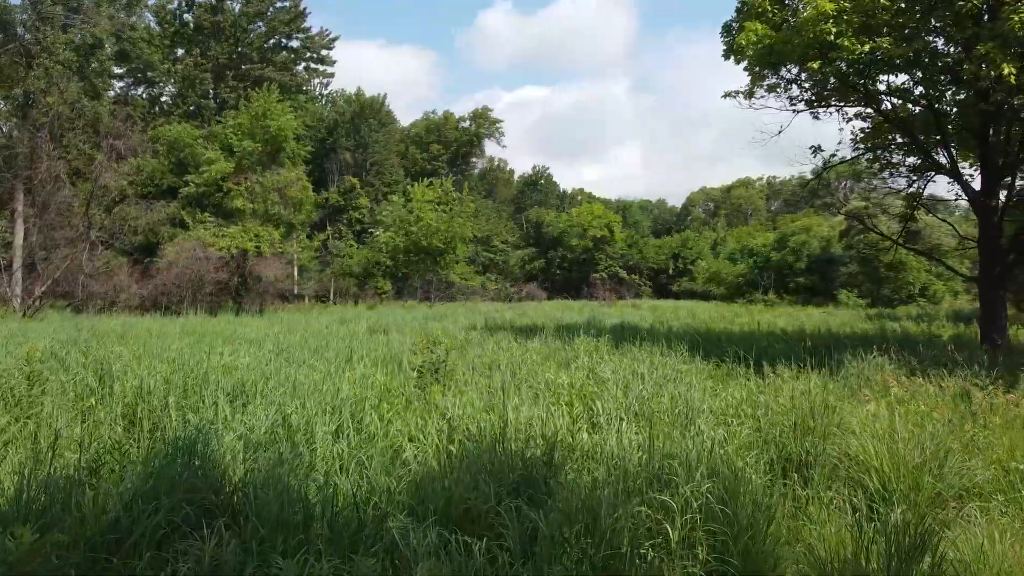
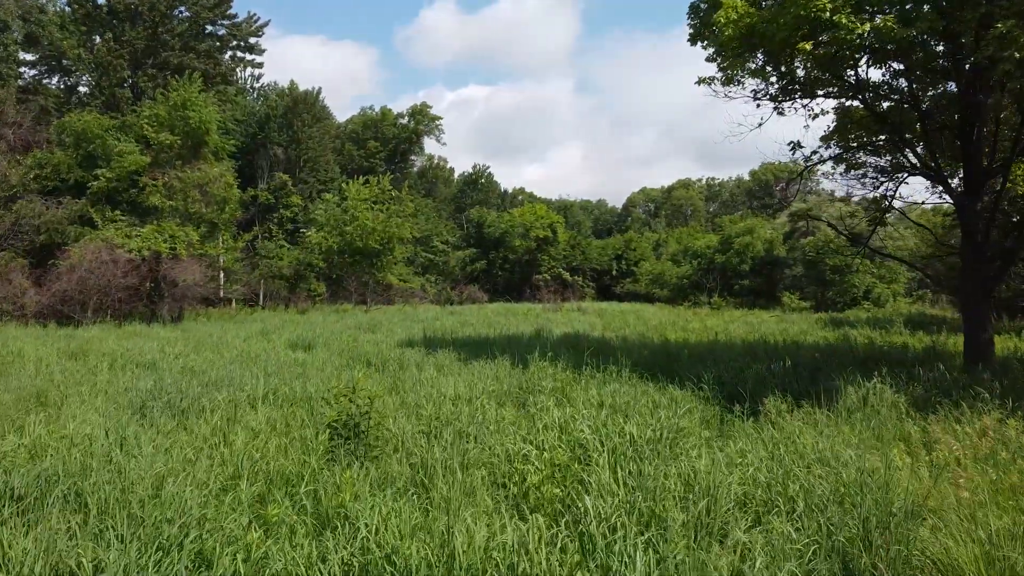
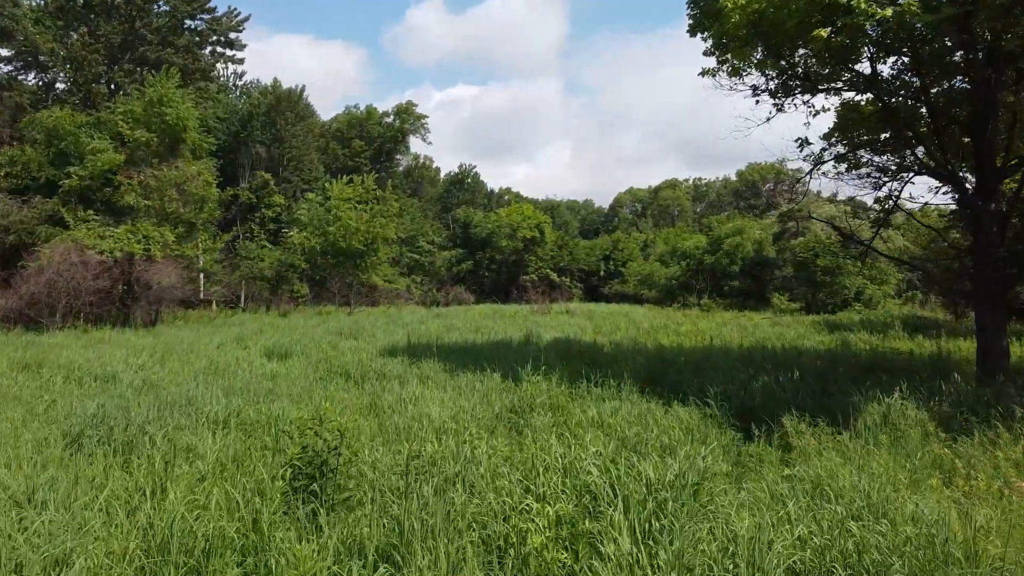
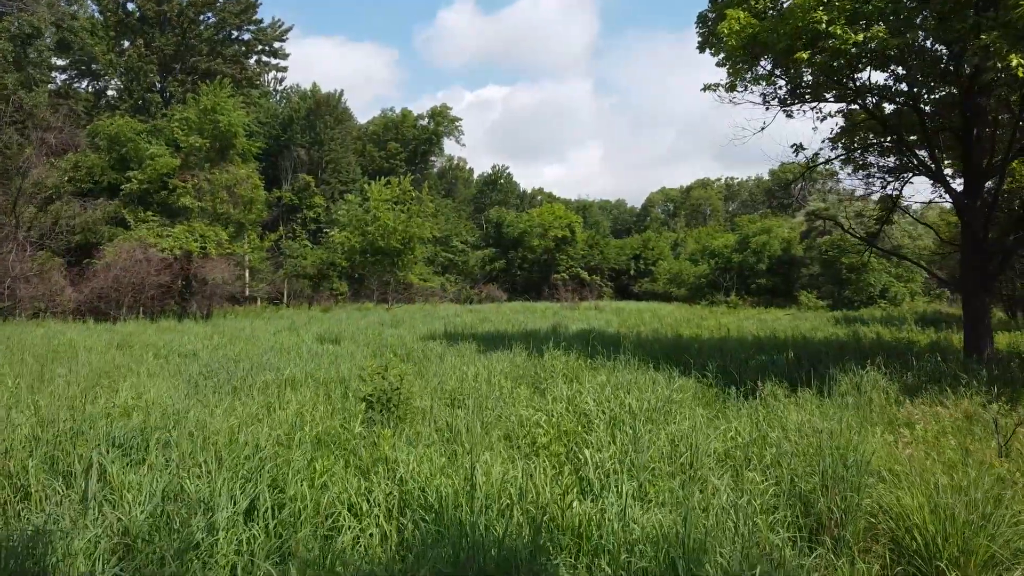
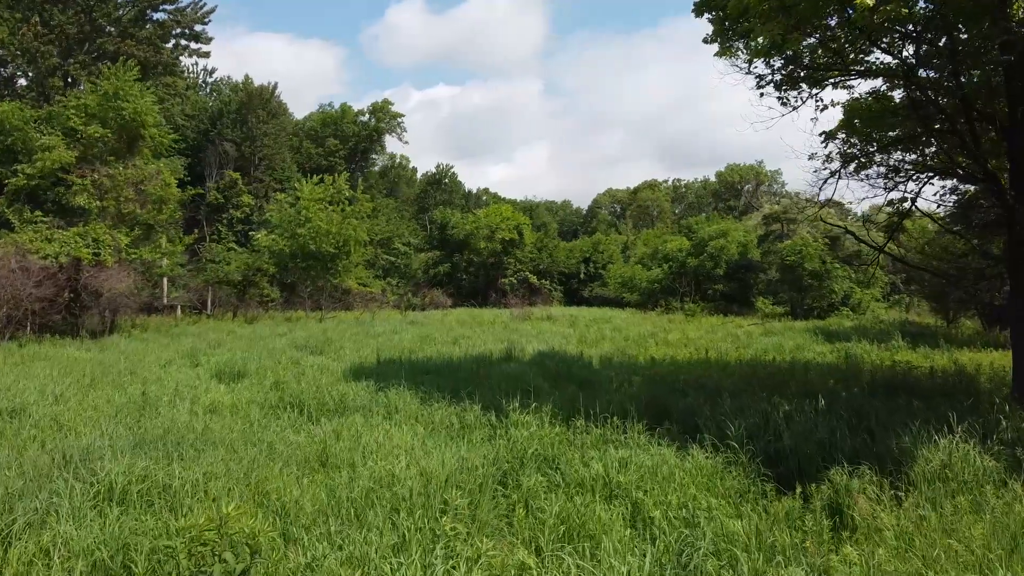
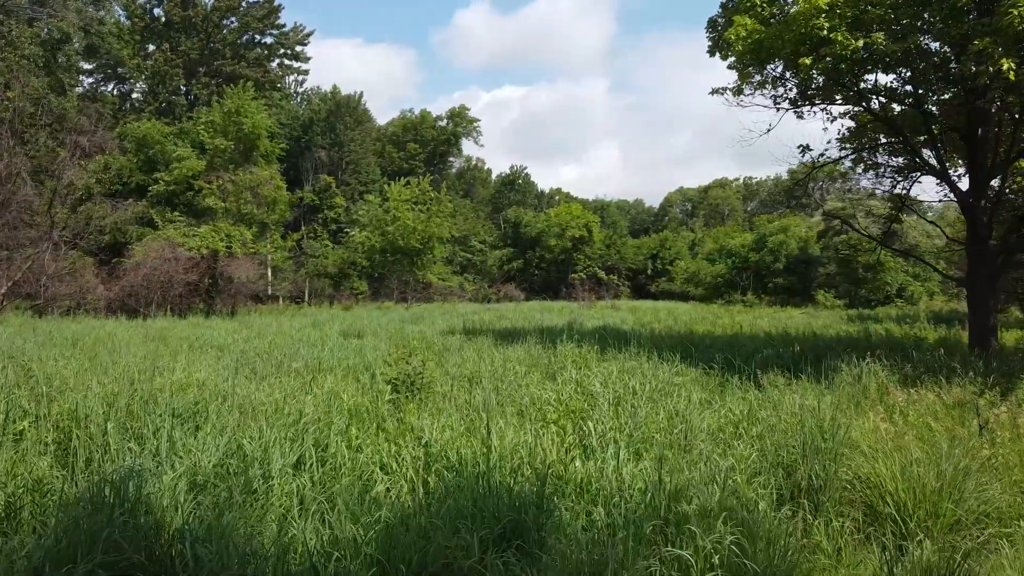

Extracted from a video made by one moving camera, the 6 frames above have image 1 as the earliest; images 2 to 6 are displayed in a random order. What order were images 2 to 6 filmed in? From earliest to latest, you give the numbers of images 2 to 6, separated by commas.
6, 4, 2, 3, 5
